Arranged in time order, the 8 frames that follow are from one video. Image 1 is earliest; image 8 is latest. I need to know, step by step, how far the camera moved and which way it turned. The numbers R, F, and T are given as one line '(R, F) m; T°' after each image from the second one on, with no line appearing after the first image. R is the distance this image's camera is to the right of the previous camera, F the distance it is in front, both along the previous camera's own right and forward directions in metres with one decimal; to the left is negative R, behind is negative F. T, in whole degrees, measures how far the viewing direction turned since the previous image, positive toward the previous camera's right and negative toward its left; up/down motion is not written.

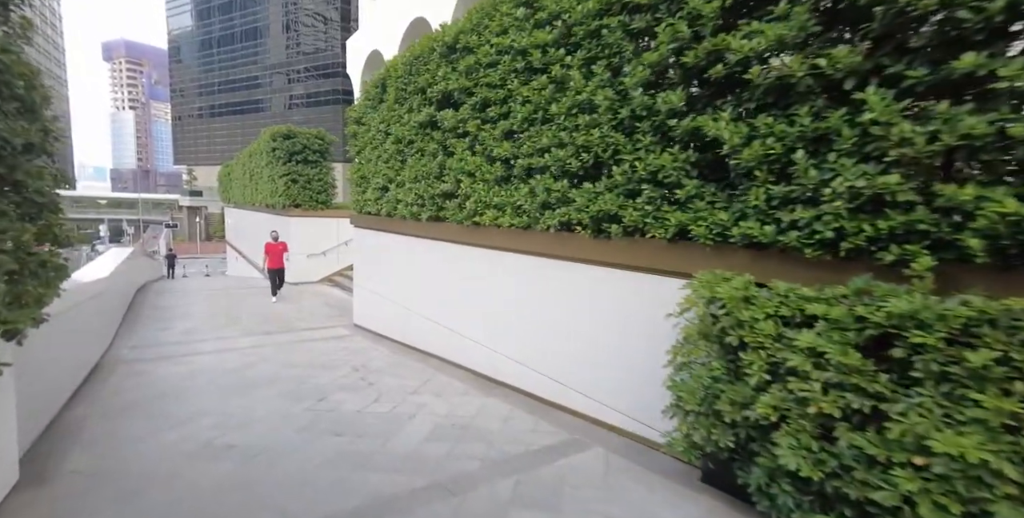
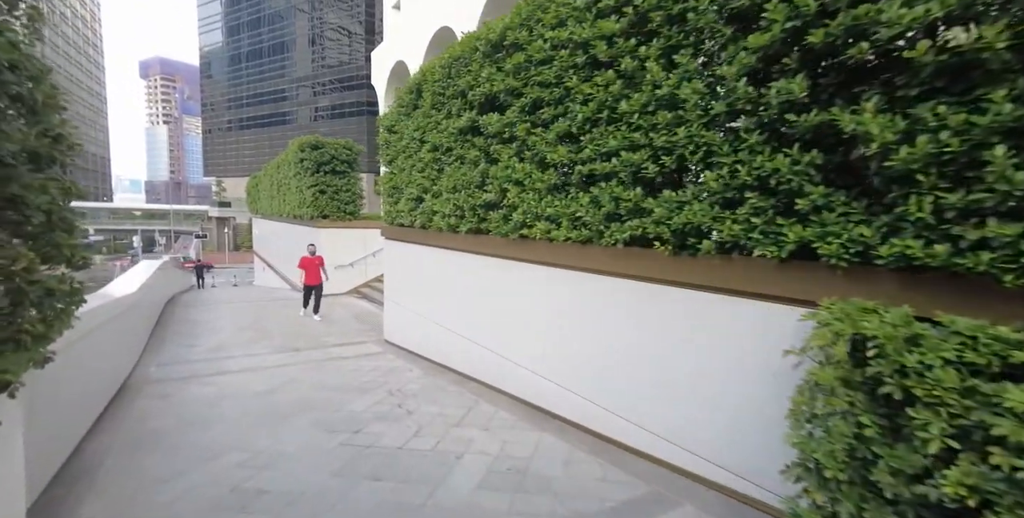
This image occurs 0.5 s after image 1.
(-0.3, +0.4) m; -2°
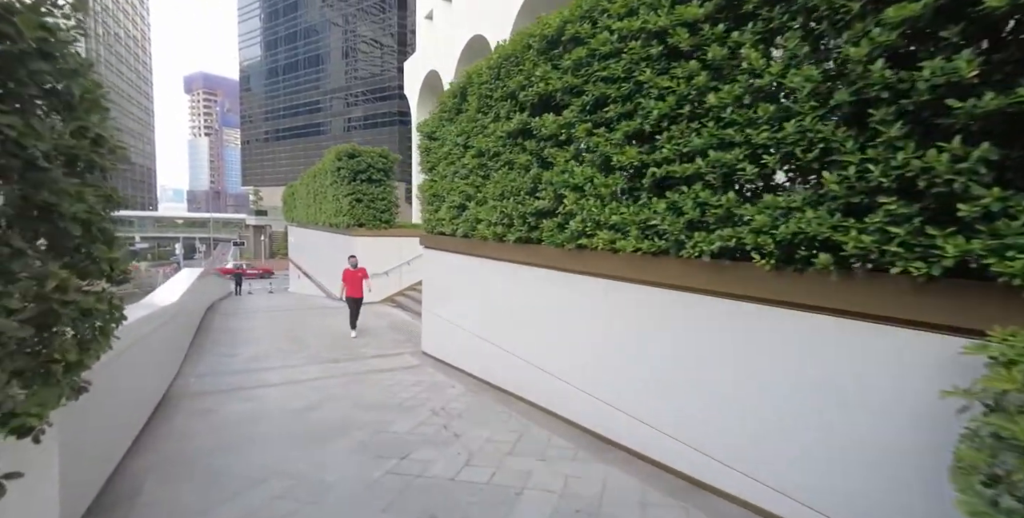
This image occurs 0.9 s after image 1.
(-0.3, +0.3) m; -3°
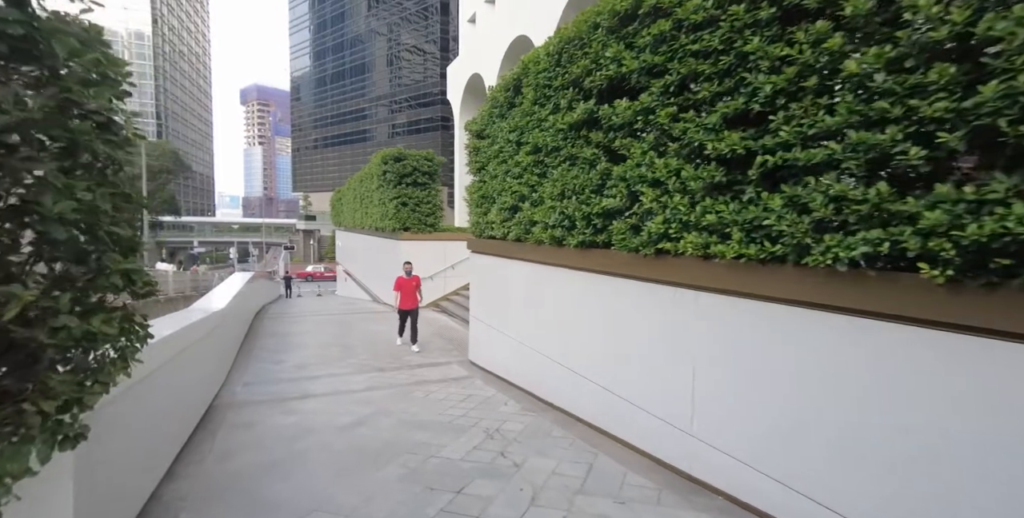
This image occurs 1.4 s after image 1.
(-0.2, +0.5) m; -5°
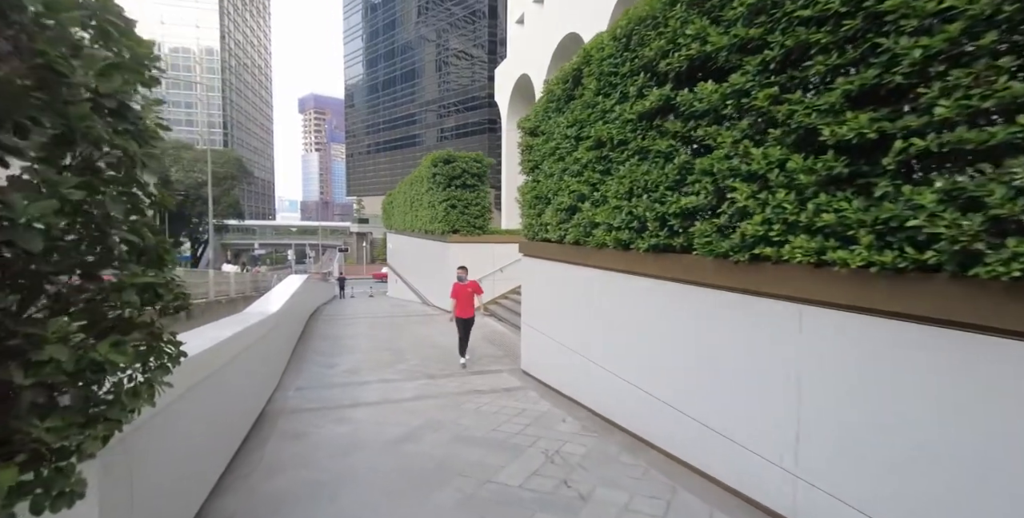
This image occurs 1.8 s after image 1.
(-0.1, +0.4) m; -6°
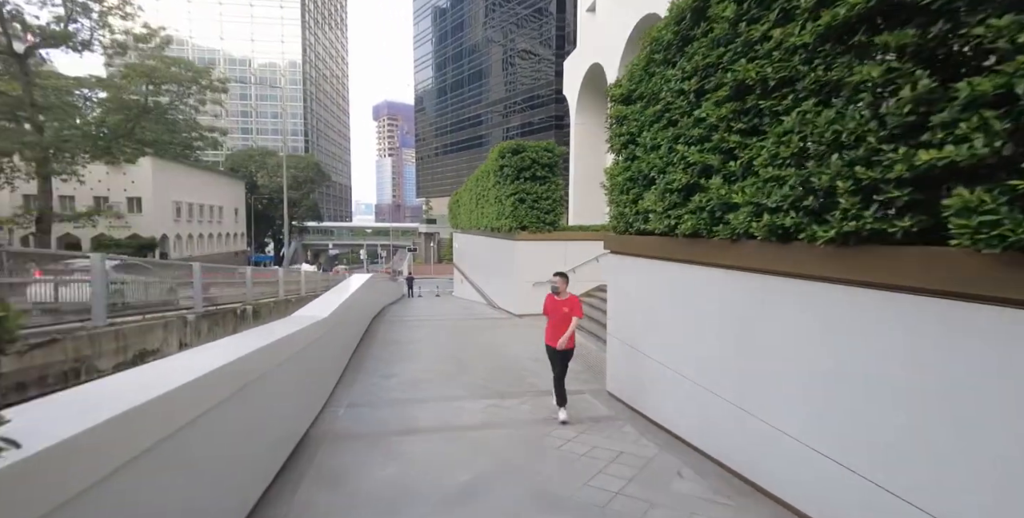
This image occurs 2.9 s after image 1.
(-0.3, +1.1) m; -8°
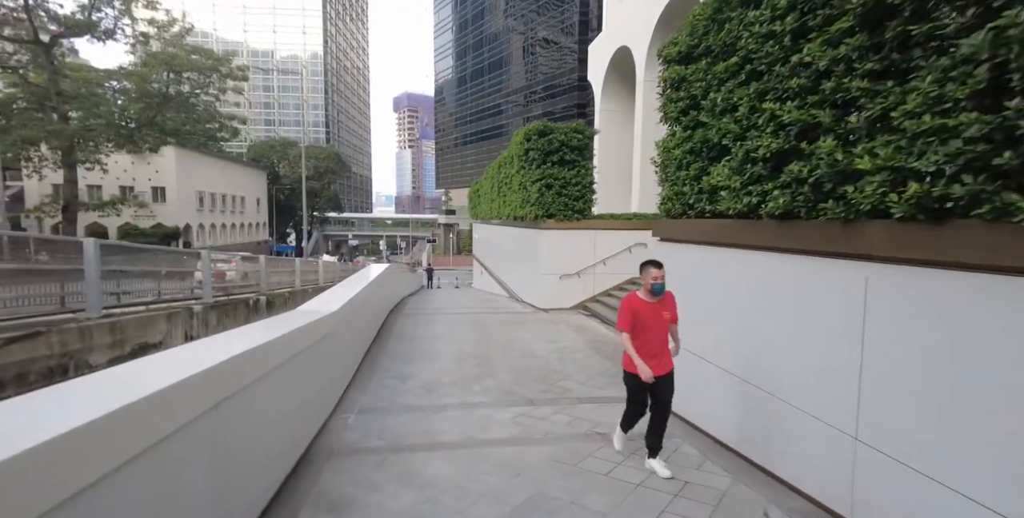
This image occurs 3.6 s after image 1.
(-0.2, +0.7) m; -2°
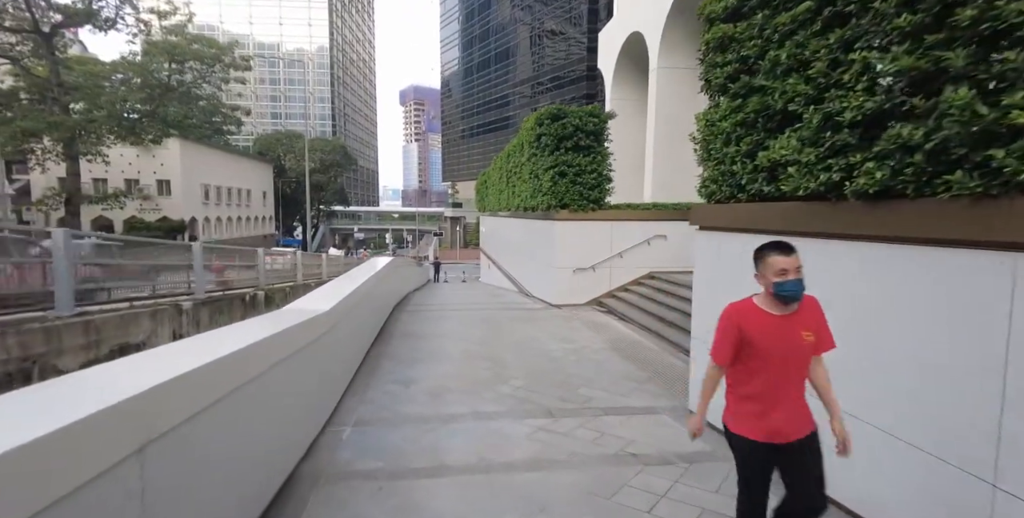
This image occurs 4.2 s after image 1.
(-0.1, +0.7) m; -1°
